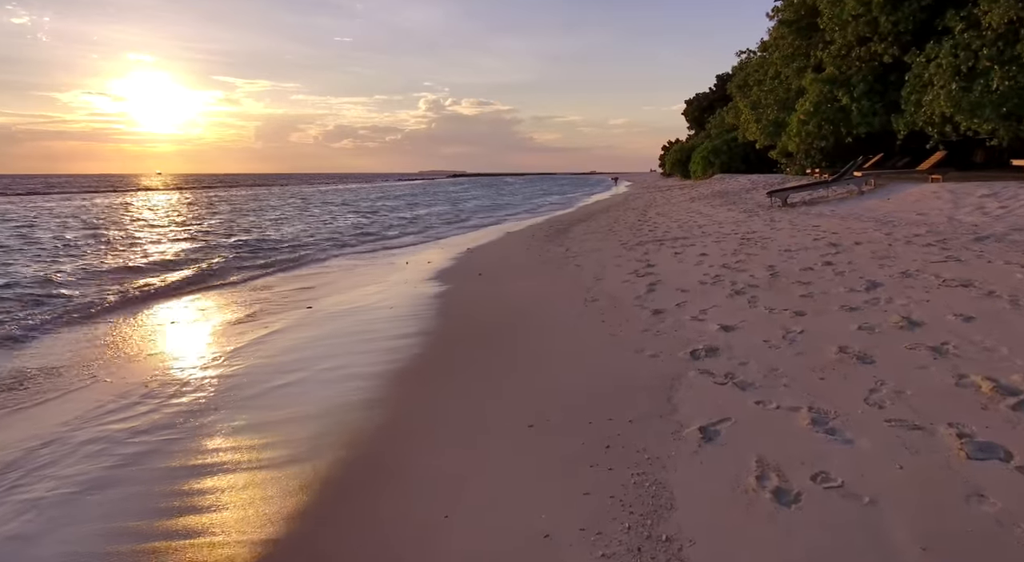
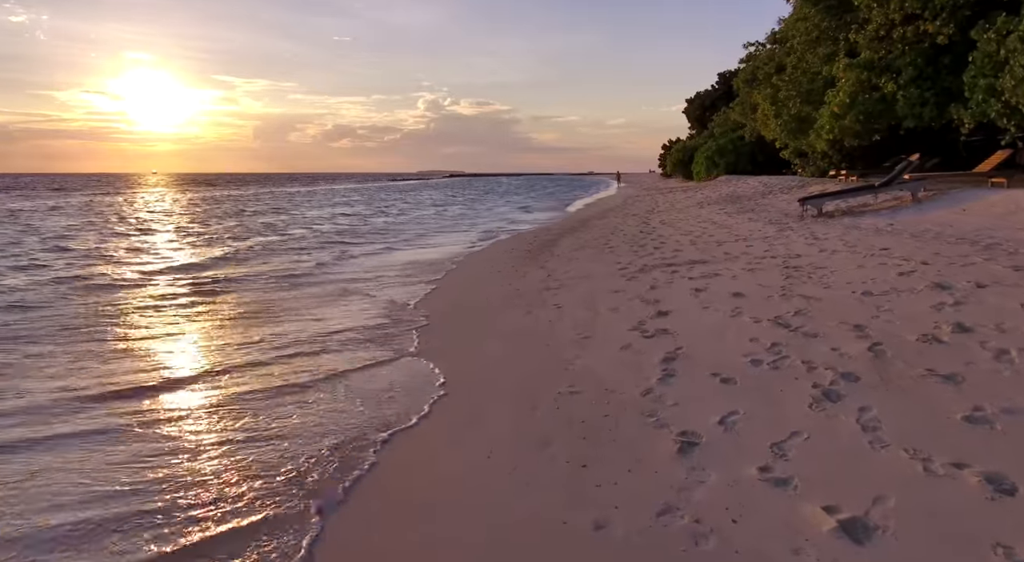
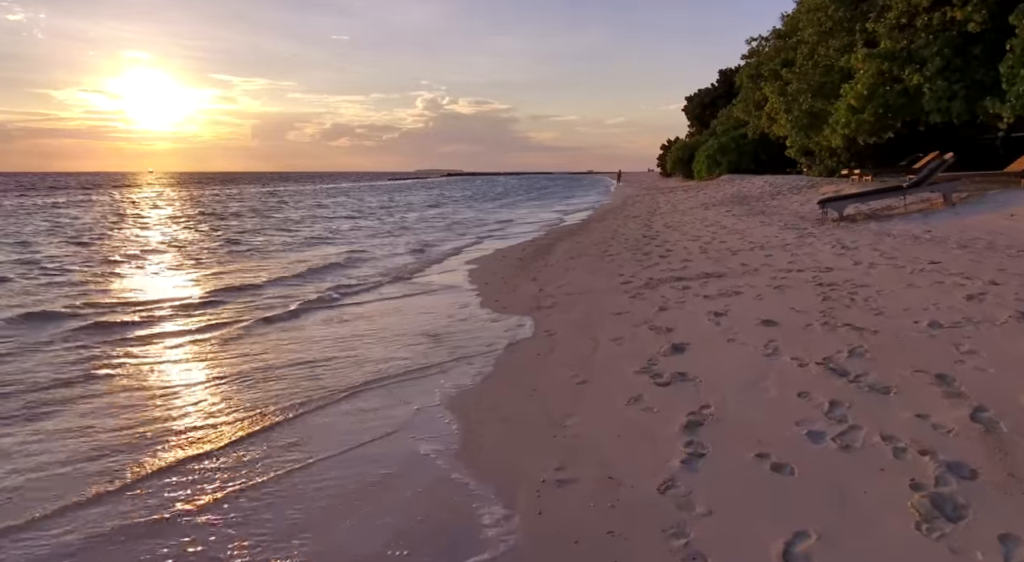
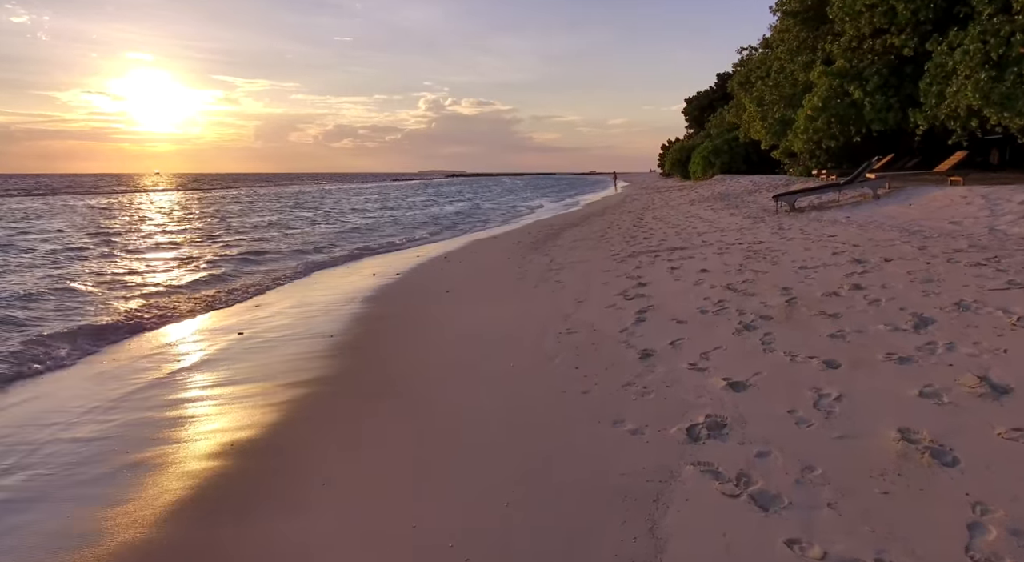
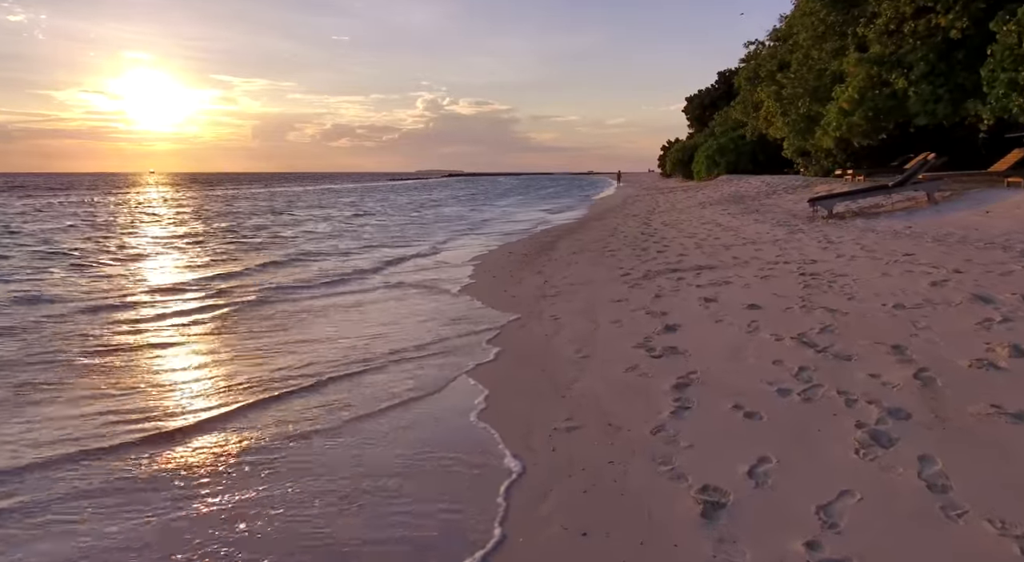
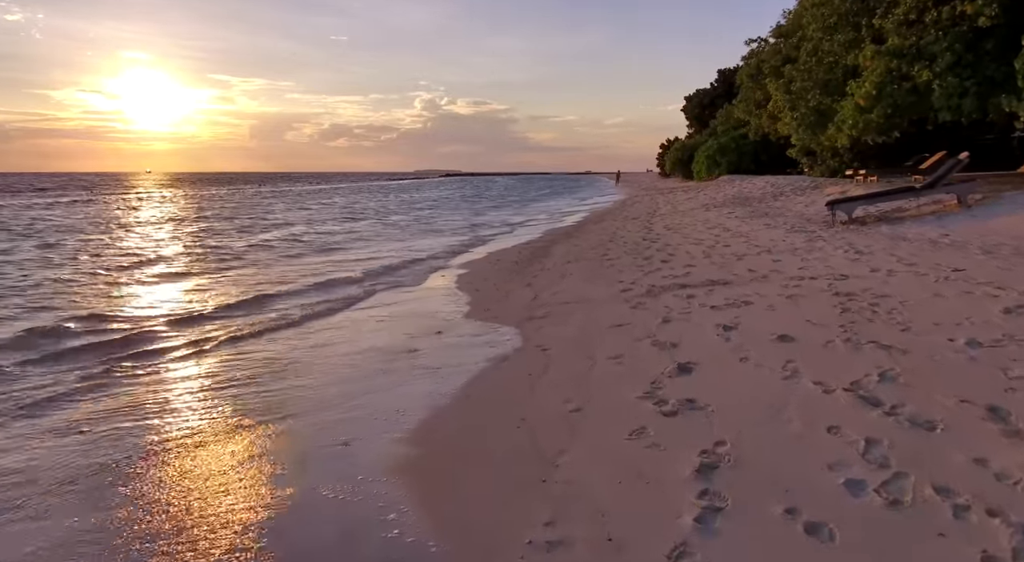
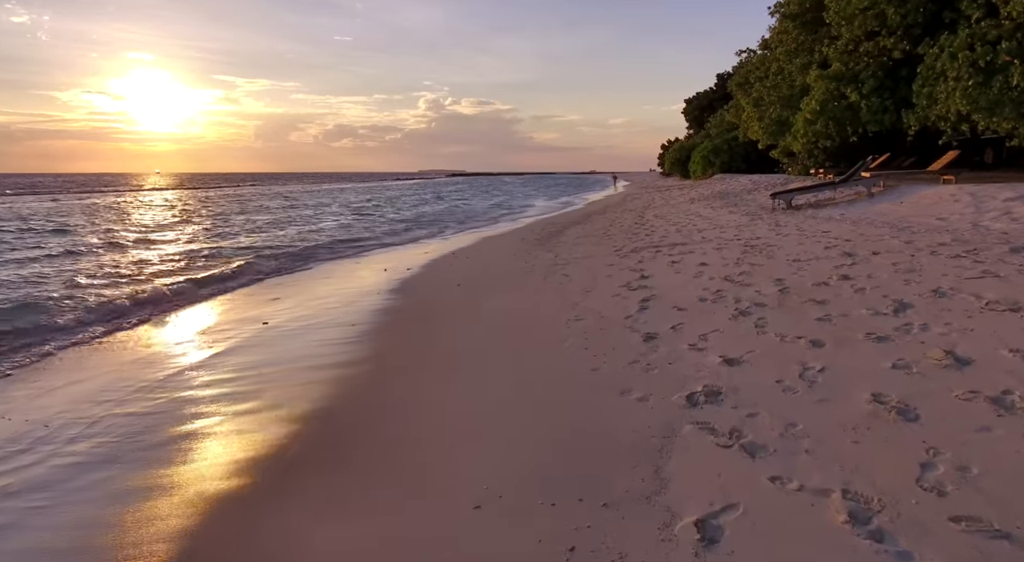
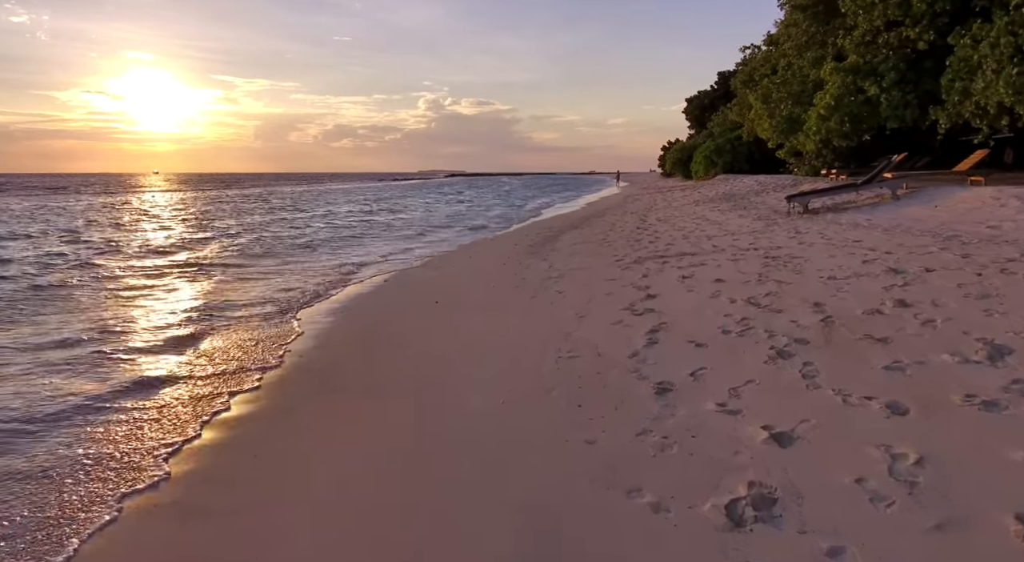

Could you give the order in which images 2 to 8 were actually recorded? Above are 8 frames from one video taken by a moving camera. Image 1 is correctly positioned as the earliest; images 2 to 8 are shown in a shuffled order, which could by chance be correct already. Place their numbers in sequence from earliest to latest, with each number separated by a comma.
7, 4, 8, 2, 5, 3, 6
